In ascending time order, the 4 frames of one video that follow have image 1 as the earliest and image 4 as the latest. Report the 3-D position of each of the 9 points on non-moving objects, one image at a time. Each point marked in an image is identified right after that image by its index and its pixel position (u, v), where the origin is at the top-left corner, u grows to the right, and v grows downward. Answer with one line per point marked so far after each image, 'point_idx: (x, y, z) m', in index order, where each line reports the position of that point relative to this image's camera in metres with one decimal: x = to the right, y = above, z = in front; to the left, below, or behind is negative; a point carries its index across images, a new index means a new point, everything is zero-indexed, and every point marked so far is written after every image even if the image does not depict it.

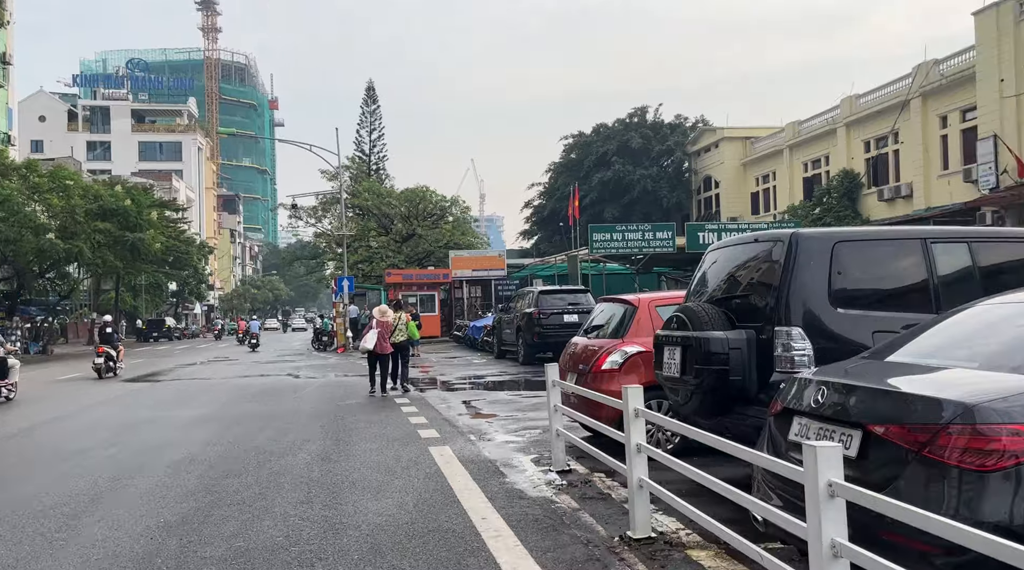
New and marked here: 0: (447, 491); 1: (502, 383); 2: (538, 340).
0: (-0.5, -1.5, +6.5) m
1: (-0.2, -1.8, +16.9) m
2: (+0.7, -1.2, +19.3) m
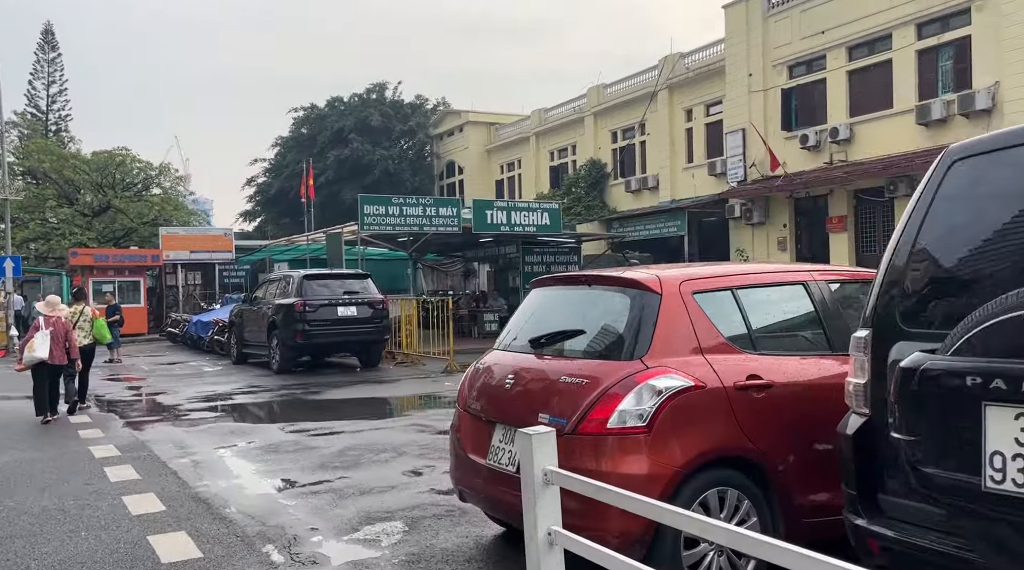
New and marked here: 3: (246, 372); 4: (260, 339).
0: (-0.4, -1.3, +2.0) m
1: (-3.4, -1.5, +12.0) m
2: (-3.4, -0.9, +14.6) m
3: (-4.5, -1.5, +15.4) m
4: (-4.5, -0.9, +16.1) m
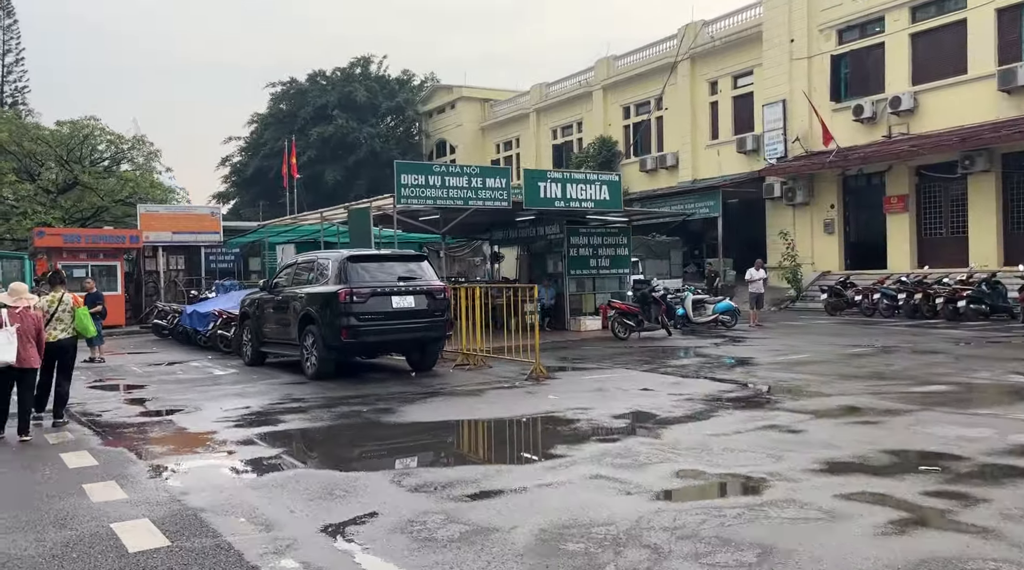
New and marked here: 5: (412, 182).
0: (+1.3, -1.3, -0.9) m
1: (-2.0, -1.4, +8.9) m
2: (-2.1, -0.7, +11.5) m
3: (-3.3, -1.3, +12.3) m
4: (-3.2, -0.7, +13.0) m
5: (-1.7, +1.8, +15.6) m
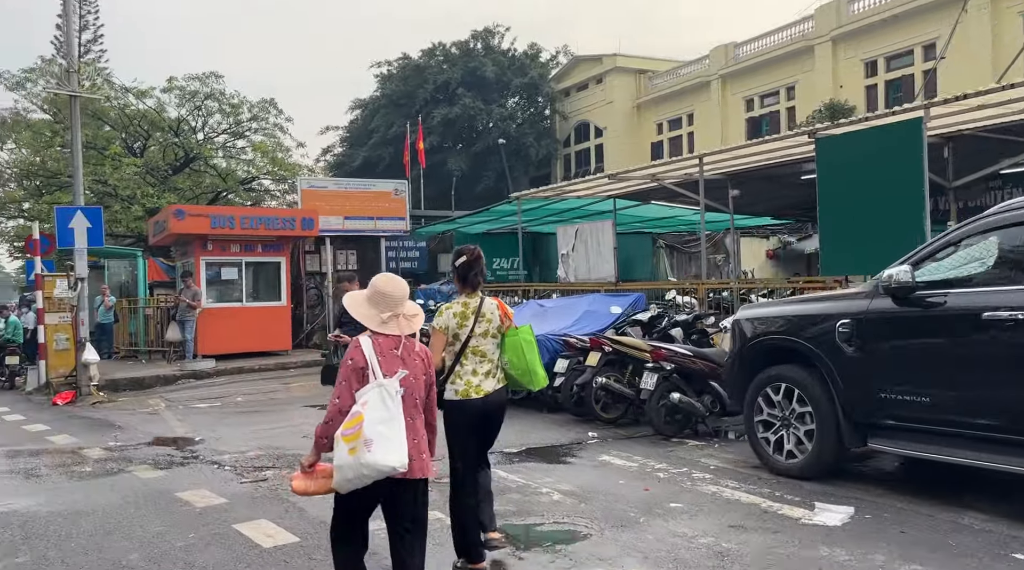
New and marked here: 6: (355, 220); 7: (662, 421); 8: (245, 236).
0: (+6.7, -1.1, -9.7) m
1: (+3.8, -1.3, +0.3) m
2: (+3.9, -0.7, +2.8) m
3: (+2.8, -1.2, +3.7) m
4: (+2.8, -0.7, +4.4) m
5: (+4.4, +1.8, +6.9) m
6: (-3.1, +1.4, +18.6) m
7: (+1.2, -1.1, +7.6) m
8: (-4.8, +0.9, +16.6) m
